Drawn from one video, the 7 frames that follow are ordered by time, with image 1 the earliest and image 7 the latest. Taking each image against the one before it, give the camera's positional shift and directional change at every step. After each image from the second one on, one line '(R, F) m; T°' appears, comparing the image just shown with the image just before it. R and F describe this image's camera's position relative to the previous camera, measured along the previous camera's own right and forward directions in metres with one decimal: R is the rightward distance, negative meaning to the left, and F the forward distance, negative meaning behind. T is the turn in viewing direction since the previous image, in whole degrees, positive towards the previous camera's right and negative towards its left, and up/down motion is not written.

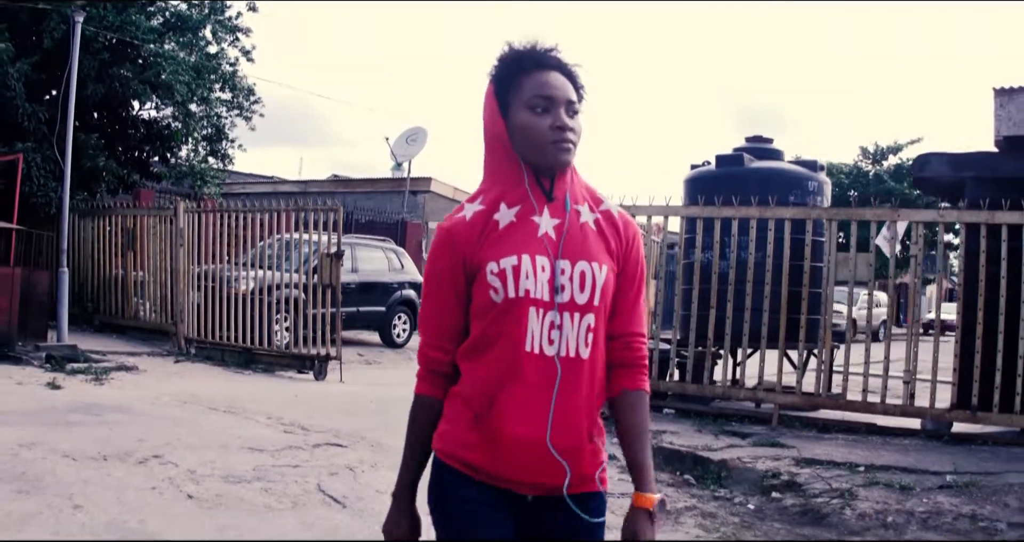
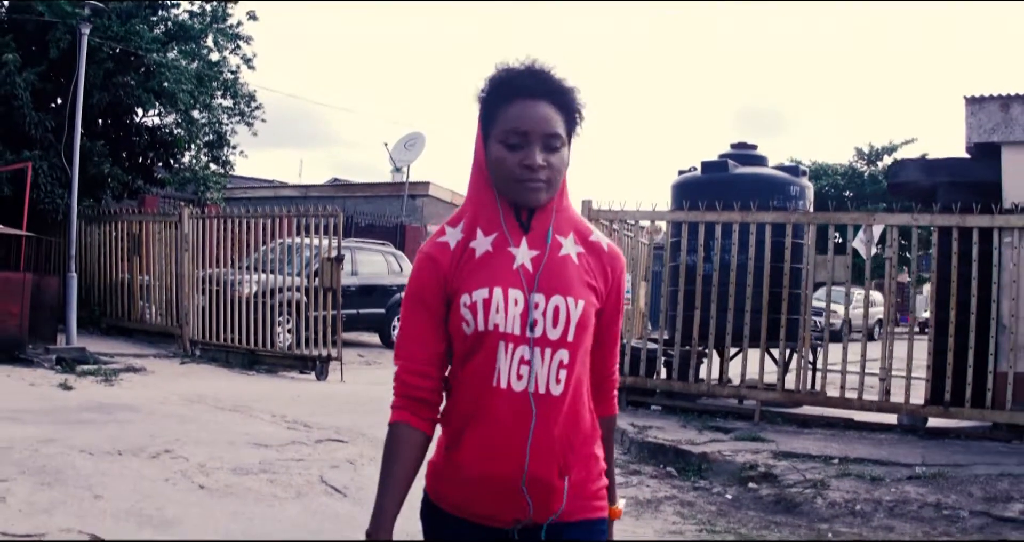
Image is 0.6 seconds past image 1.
(+0.1, -0.3) m; 0°
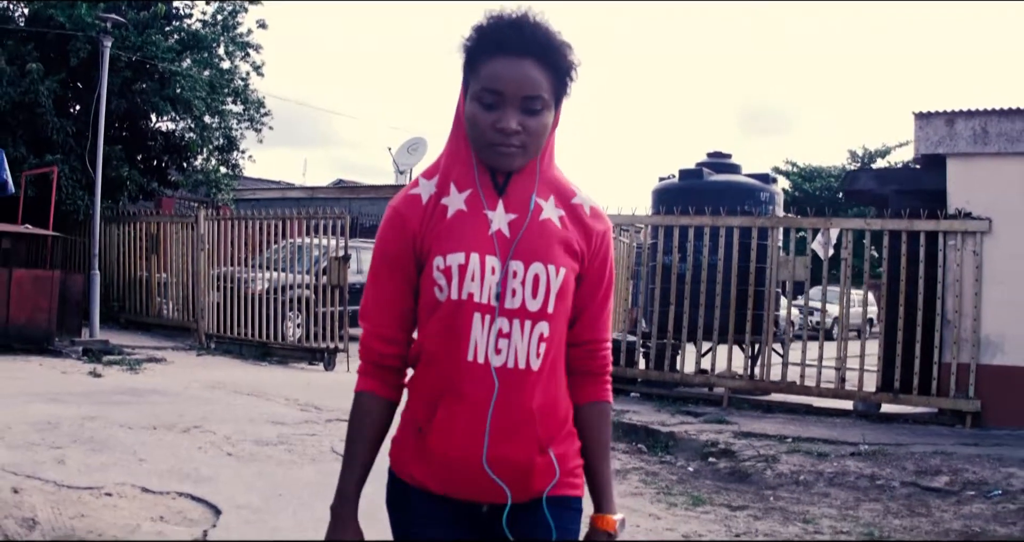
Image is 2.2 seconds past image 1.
(+0.1, -0.7) m; 0°
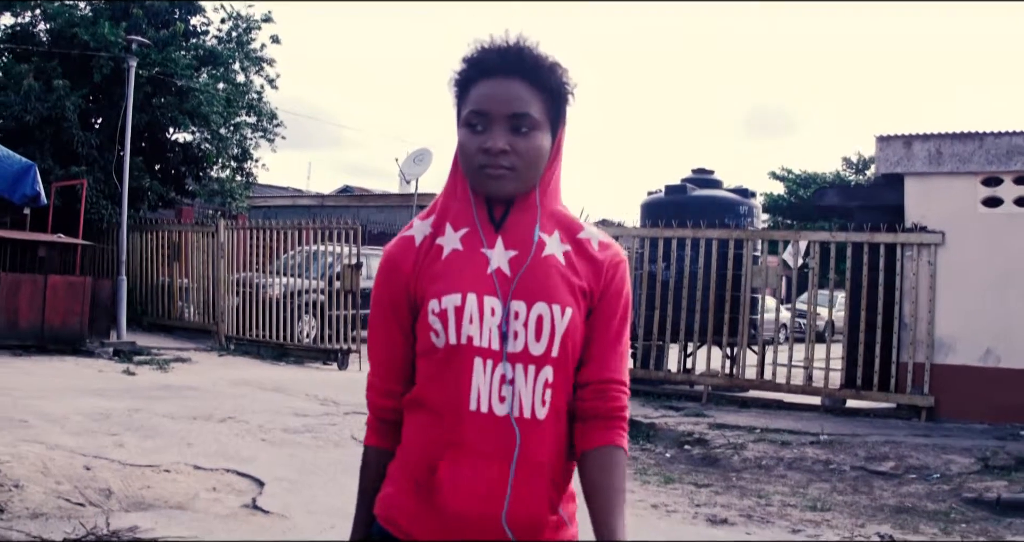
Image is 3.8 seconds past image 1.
(0.0, -0.8) m; 0°
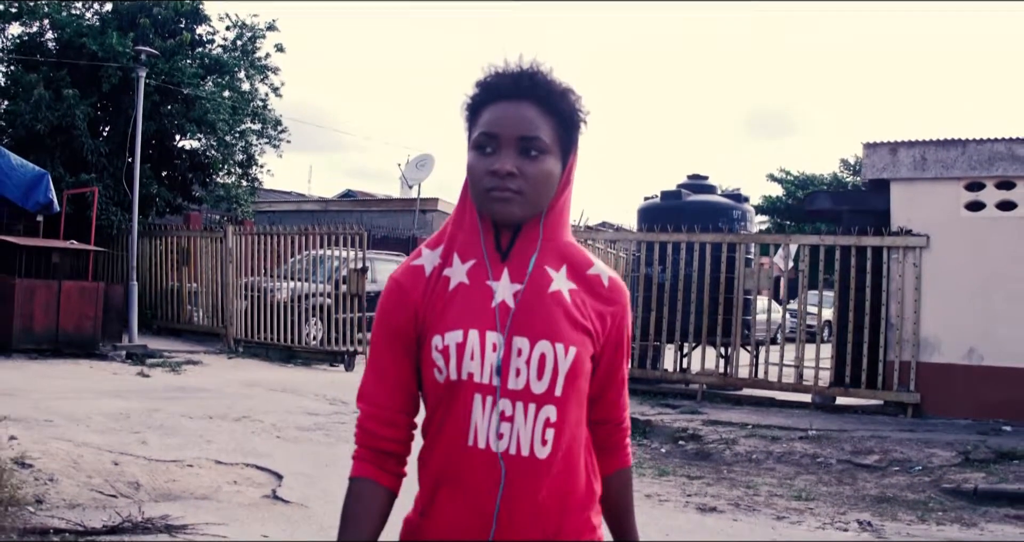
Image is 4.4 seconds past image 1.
(0.0, -0.3) m; 0°
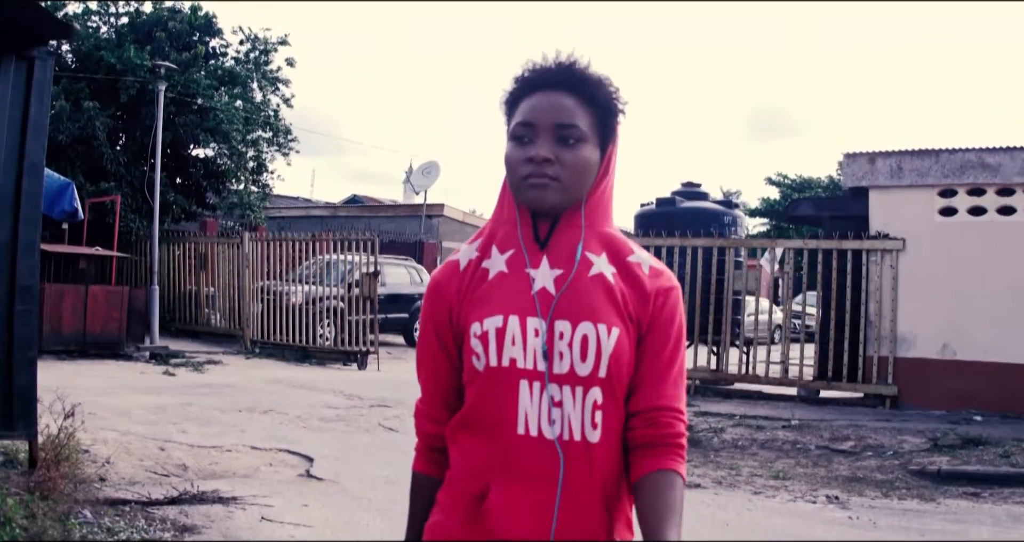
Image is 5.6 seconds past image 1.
(0.0, -0.6) m; 0°
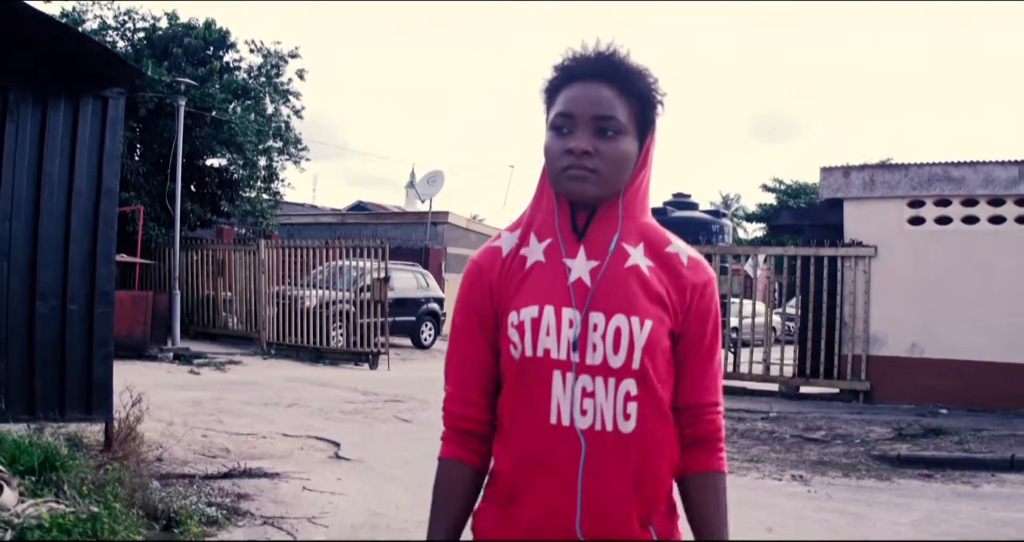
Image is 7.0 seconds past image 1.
(0.0, -0.8) m; 0°
